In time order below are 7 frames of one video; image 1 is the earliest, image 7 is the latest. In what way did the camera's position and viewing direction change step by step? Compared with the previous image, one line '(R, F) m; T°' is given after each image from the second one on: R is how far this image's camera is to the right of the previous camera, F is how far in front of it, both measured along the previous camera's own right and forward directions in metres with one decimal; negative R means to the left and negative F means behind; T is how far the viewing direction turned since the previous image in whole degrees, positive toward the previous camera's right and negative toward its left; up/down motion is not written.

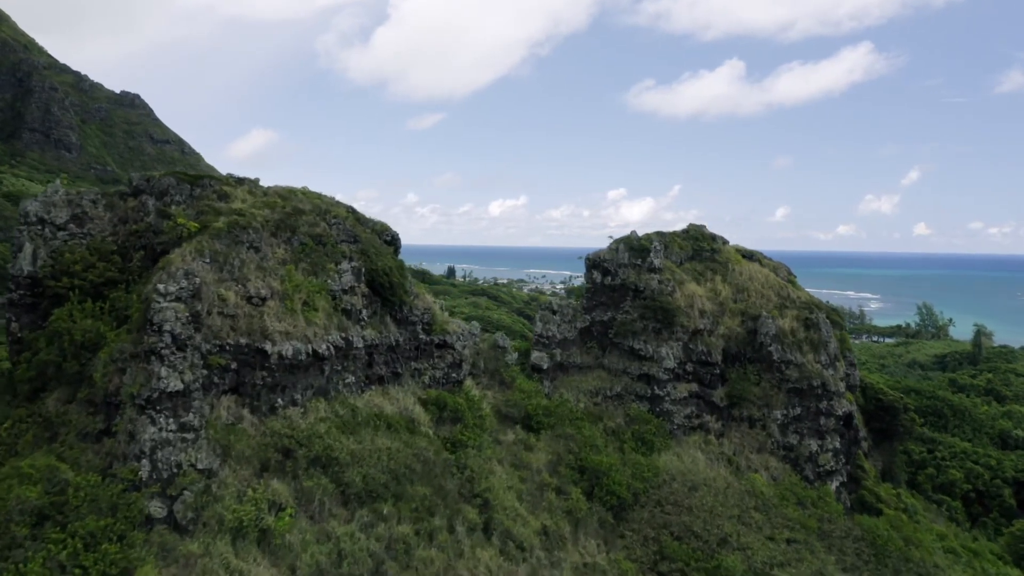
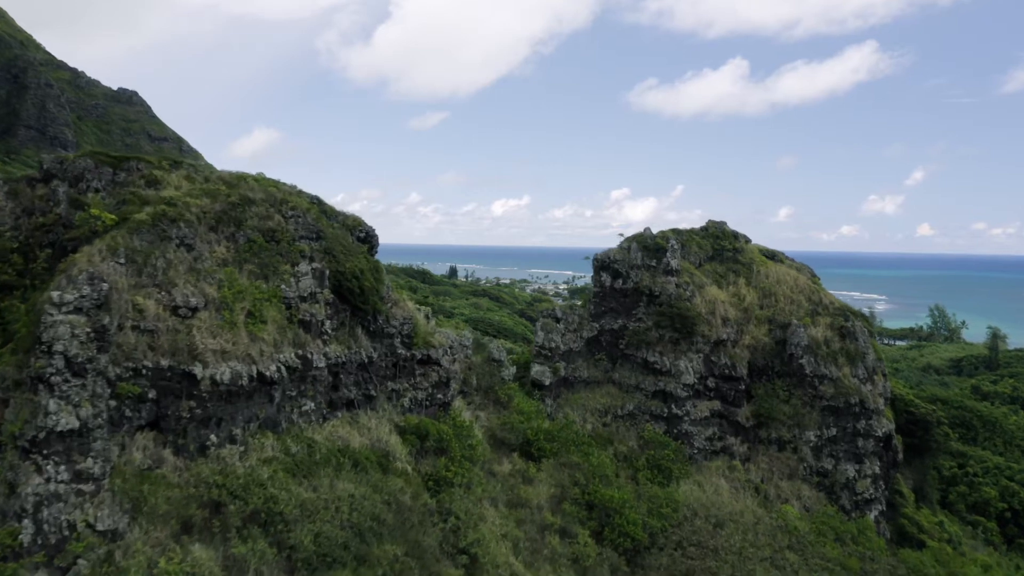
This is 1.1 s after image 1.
(+0.1, +3.2) m; 0°
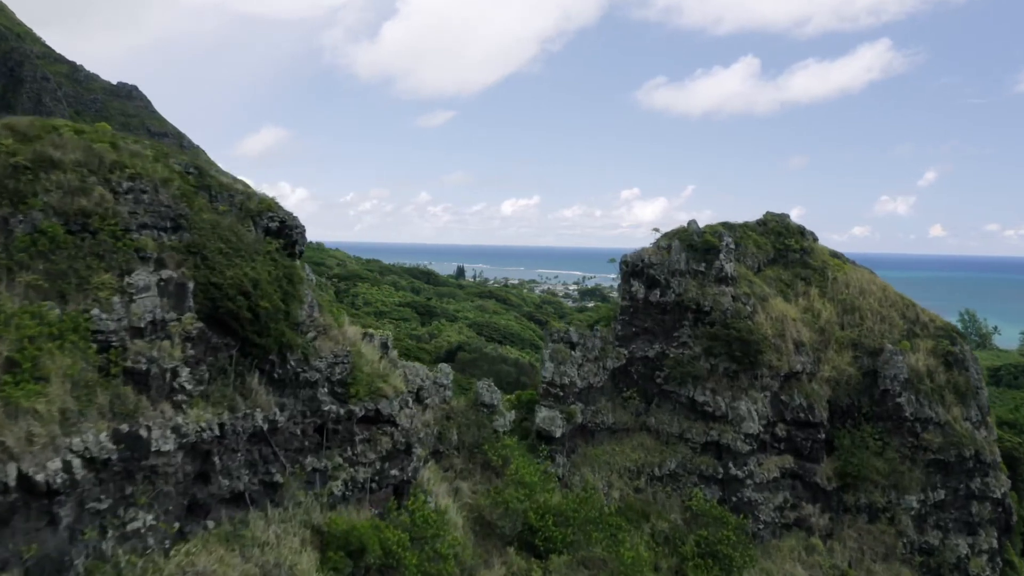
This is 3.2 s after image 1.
(+0.2, +6.1) m; -1°
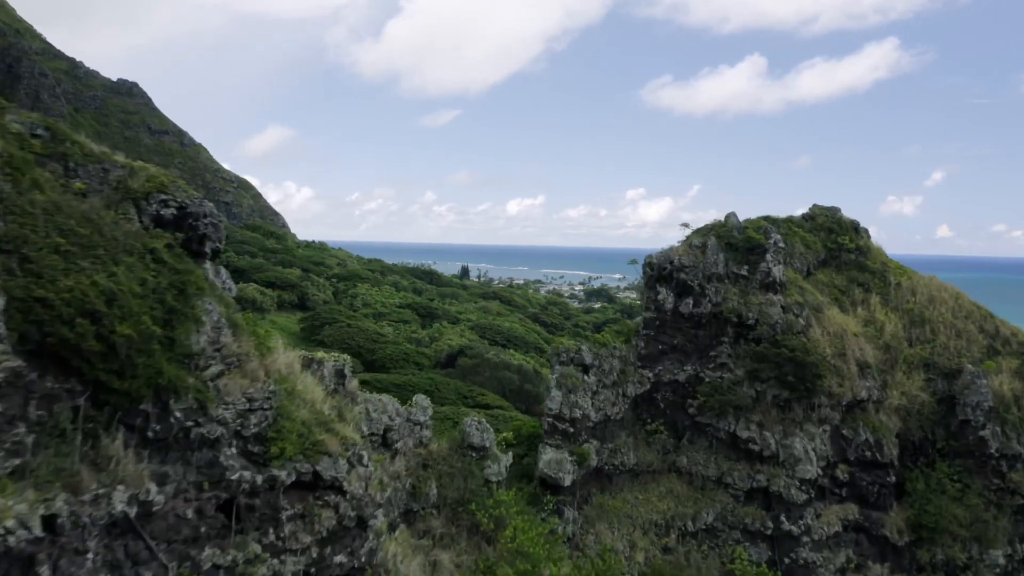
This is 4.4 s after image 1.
(+0.1, +3.2) m; 0°
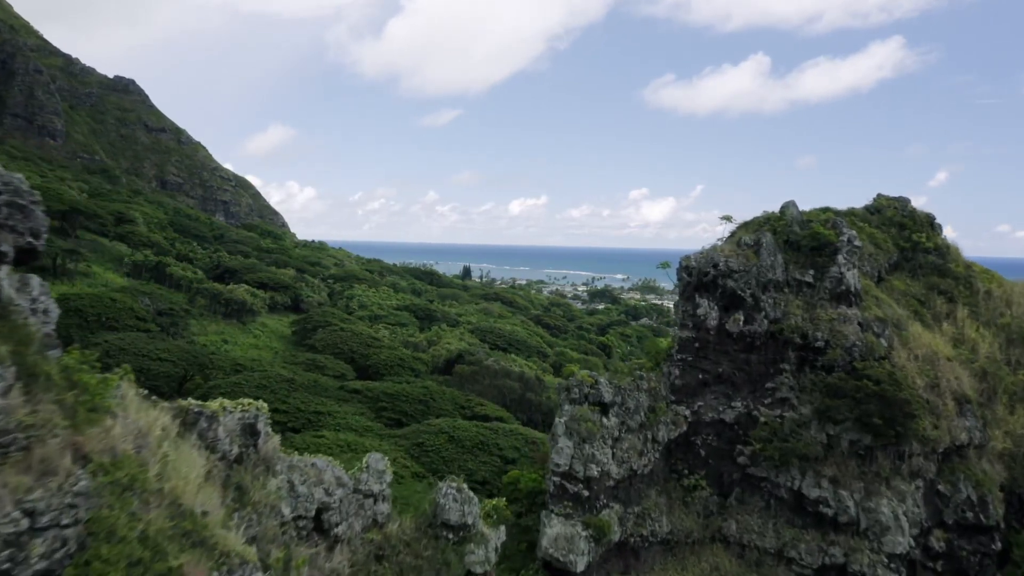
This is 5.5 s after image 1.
(+0.1, +3.2) m; 0°
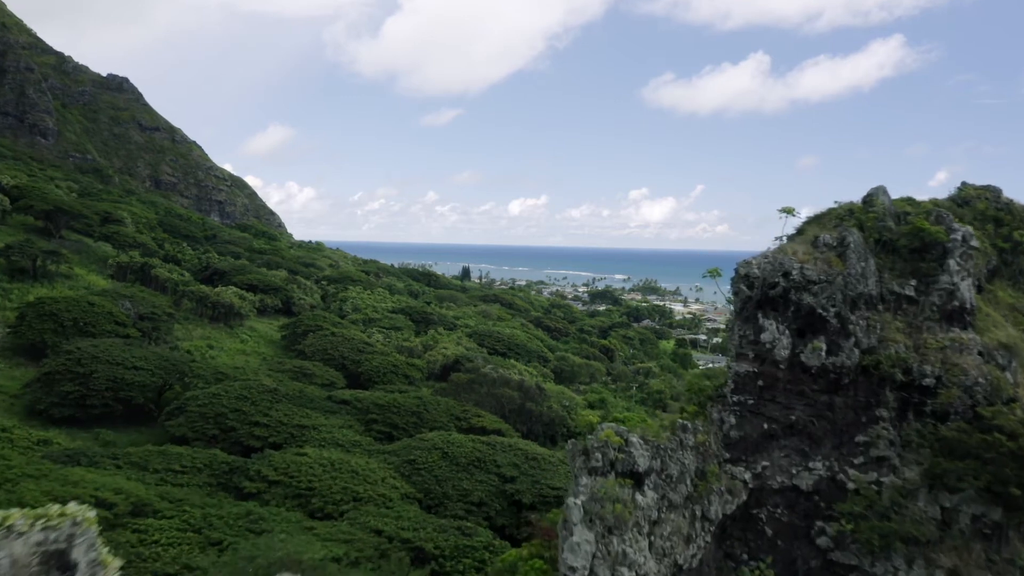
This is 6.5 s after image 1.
(+0.1, +2.8) m; 0°
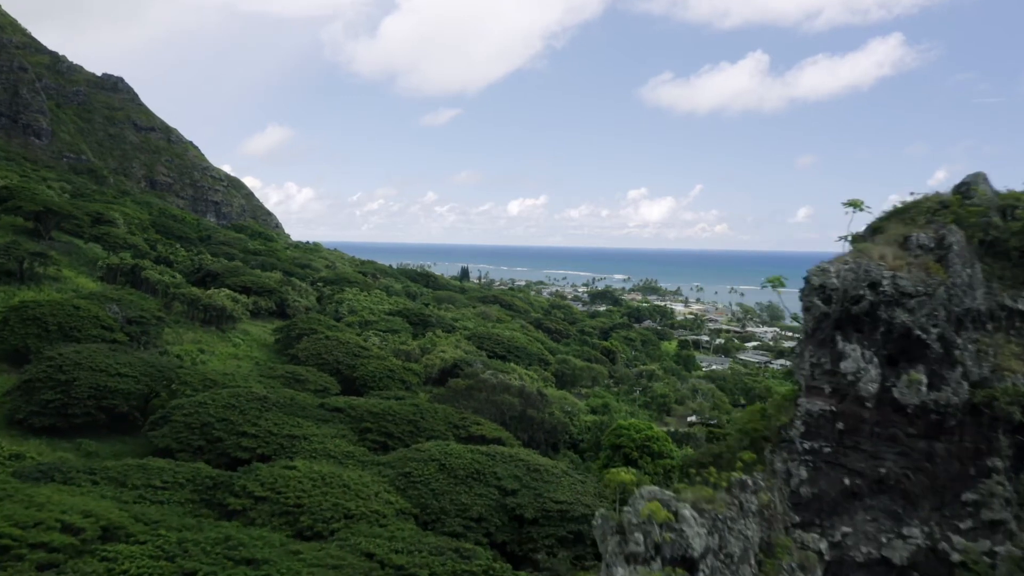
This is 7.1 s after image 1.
(-0.1, +1.7) m; 0°
